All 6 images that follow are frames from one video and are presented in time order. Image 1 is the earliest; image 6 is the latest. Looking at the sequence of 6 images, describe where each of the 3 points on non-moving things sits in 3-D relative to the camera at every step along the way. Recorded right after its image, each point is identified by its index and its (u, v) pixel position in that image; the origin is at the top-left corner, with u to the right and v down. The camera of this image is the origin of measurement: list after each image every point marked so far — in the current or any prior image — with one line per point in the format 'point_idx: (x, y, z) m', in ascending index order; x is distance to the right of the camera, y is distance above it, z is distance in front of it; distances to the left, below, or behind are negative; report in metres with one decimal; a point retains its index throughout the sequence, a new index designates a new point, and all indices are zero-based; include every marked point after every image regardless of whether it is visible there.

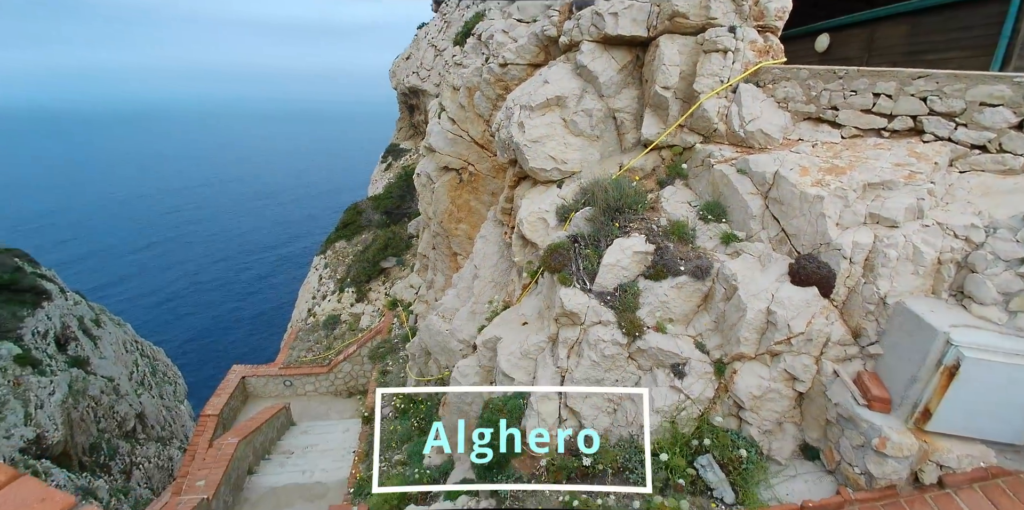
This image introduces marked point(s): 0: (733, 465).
0: (+2.0, -1.9, +4.7) m
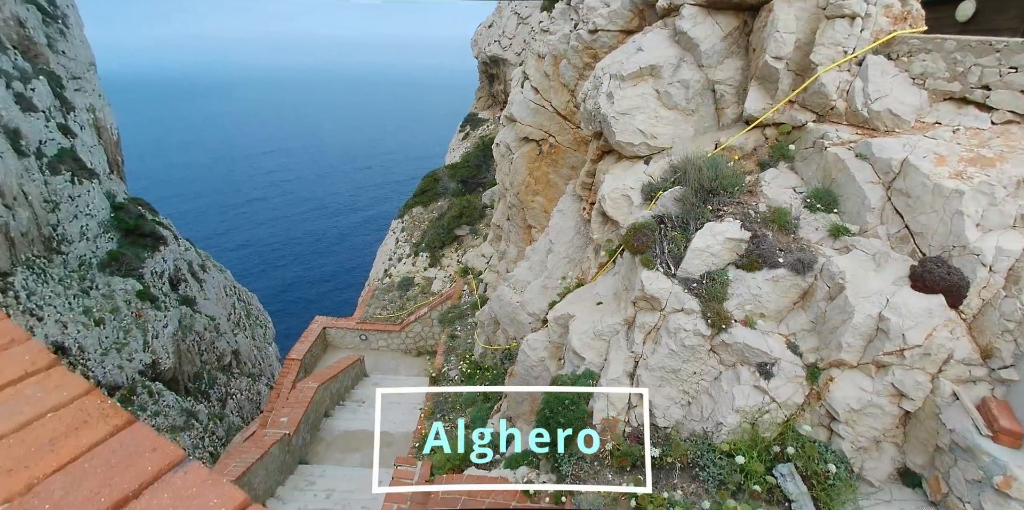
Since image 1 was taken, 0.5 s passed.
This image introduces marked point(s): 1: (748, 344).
0: (+2.5, -1.9, +4.3) m
1: (+2.1, -0.8, +4.7) m
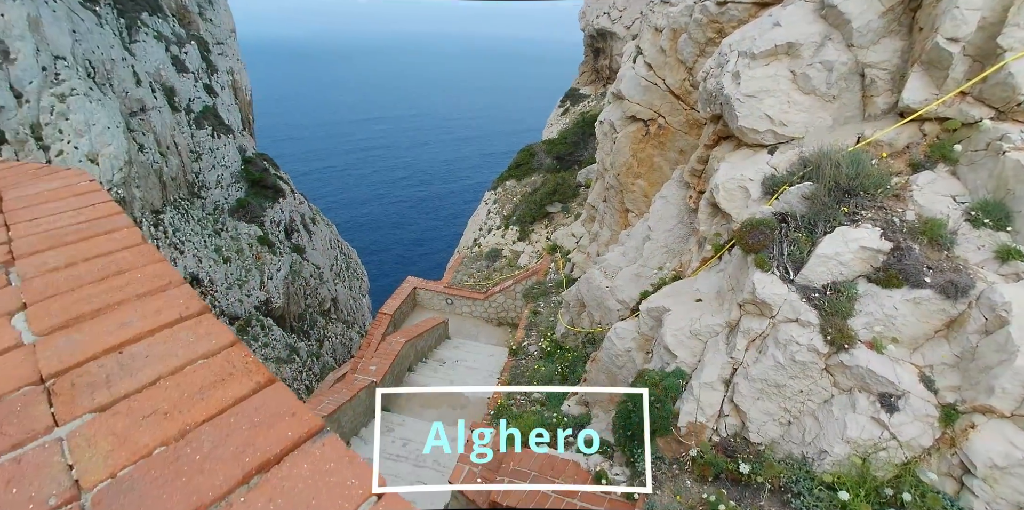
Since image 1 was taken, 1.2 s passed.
0: (+3.1, -2.0, +3.8) m
1: (+2.8, -0.9, +4.1) m
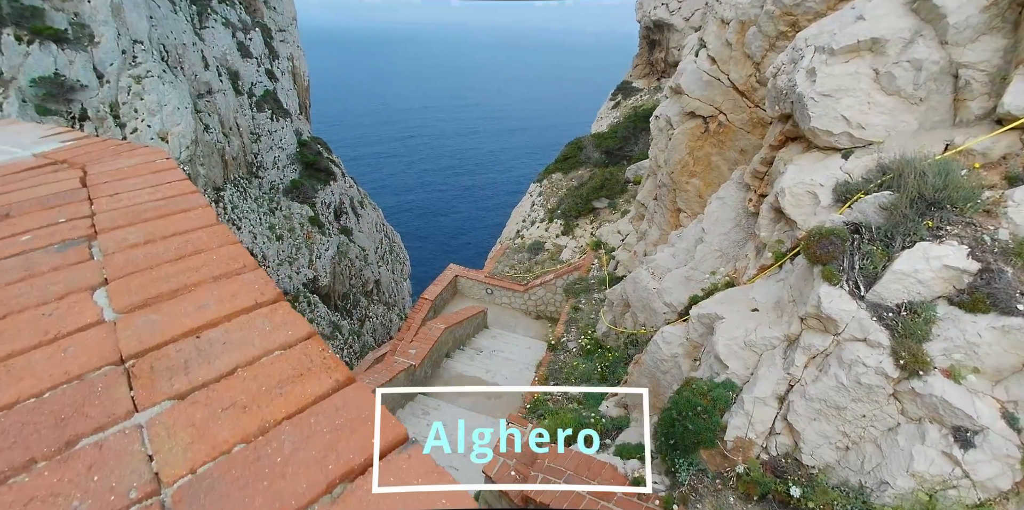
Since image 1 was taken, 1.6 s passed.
0: (+3.3, -2.2, +3.4) m
1: (+3.2, -1.0, +3.8) m
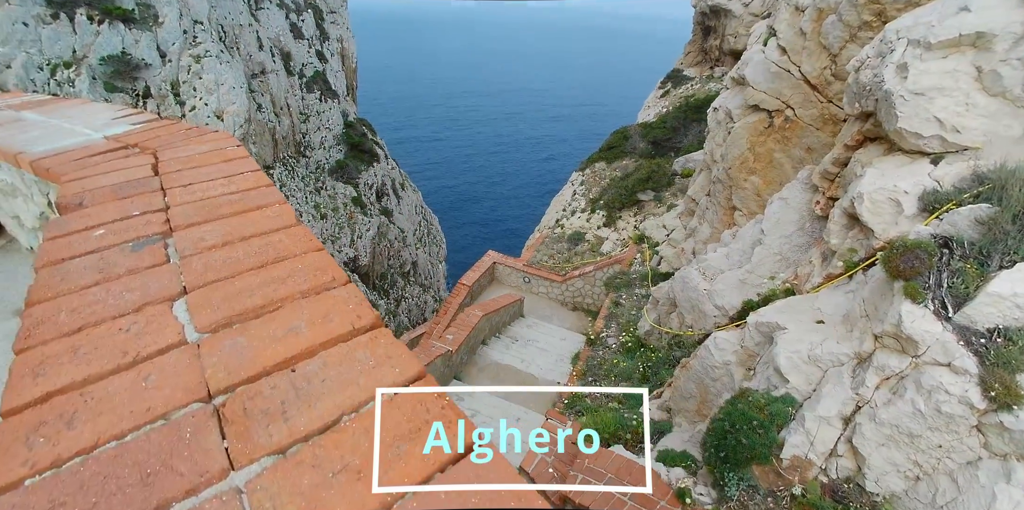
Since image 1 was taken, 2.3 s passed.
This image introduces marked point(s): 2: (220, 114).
0: (+3.6, -2.3, +3.1) m
1: (+3.5, -1.2, +3.4) m
2: (-9.6, +4.7, +17.1) m
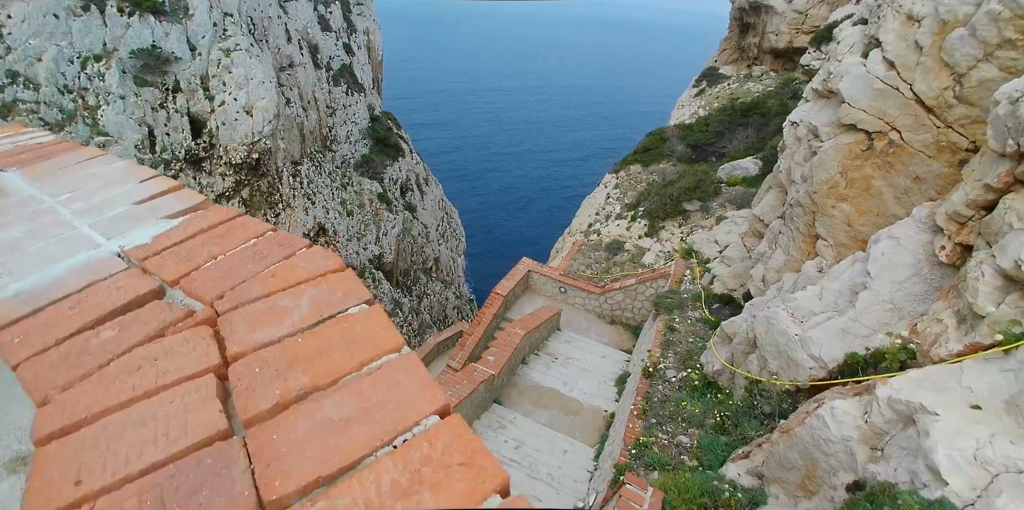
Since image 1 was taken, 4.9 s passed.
0: (+4.3, -3.0, +2.3) m
1: (+4.3, -1.8, +2.6) m
2: (-8.3, +4.6, +16.6) m
